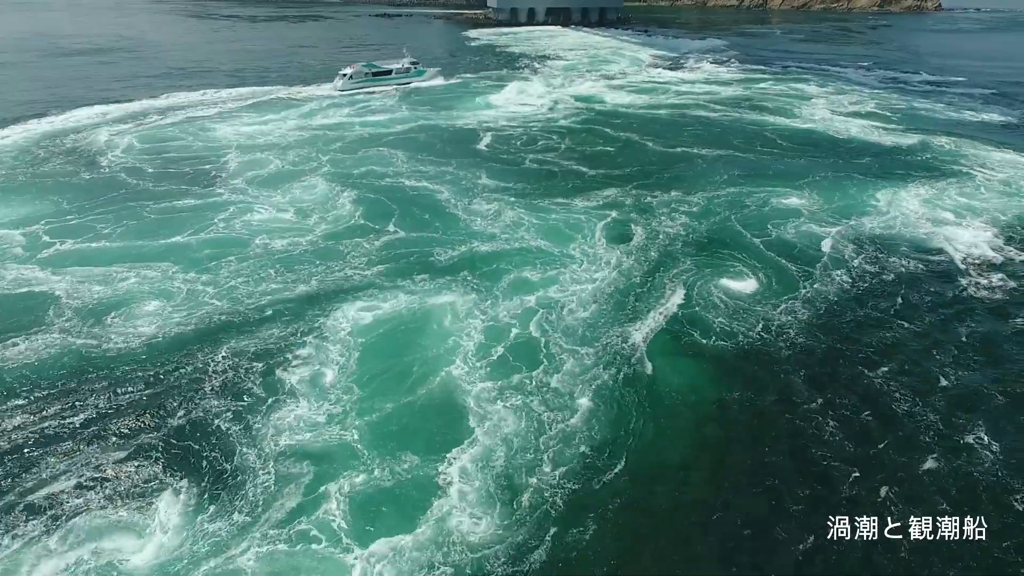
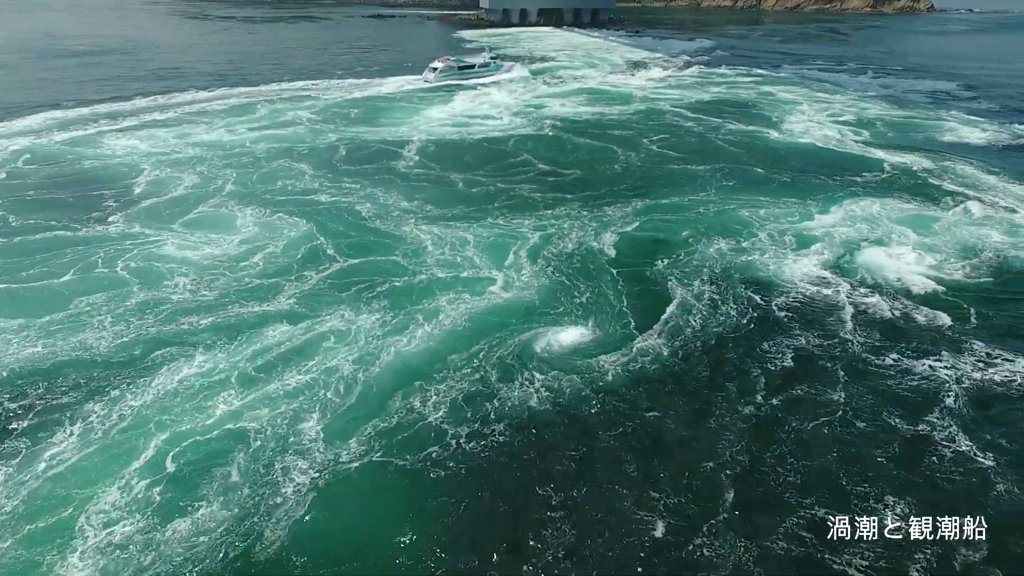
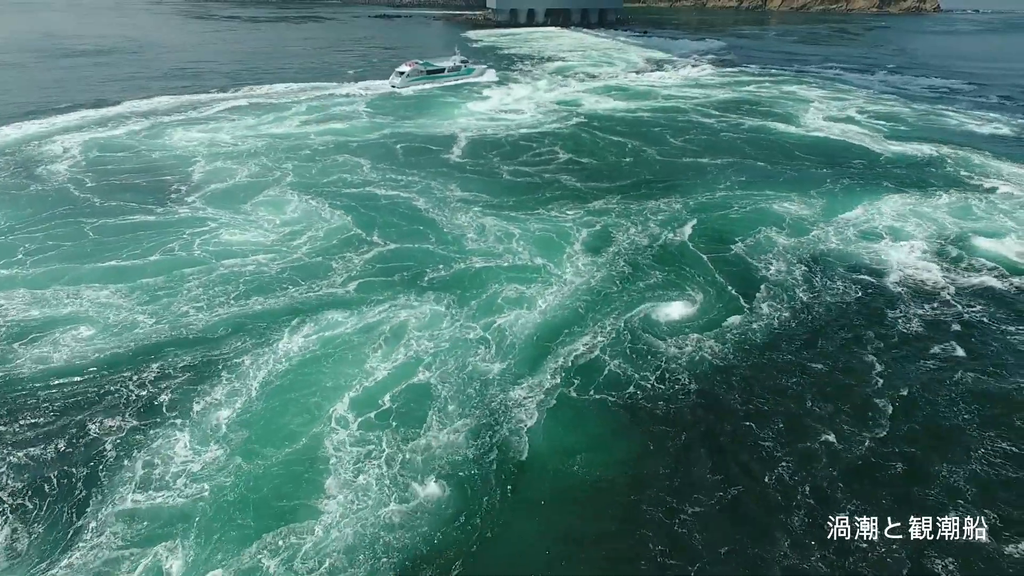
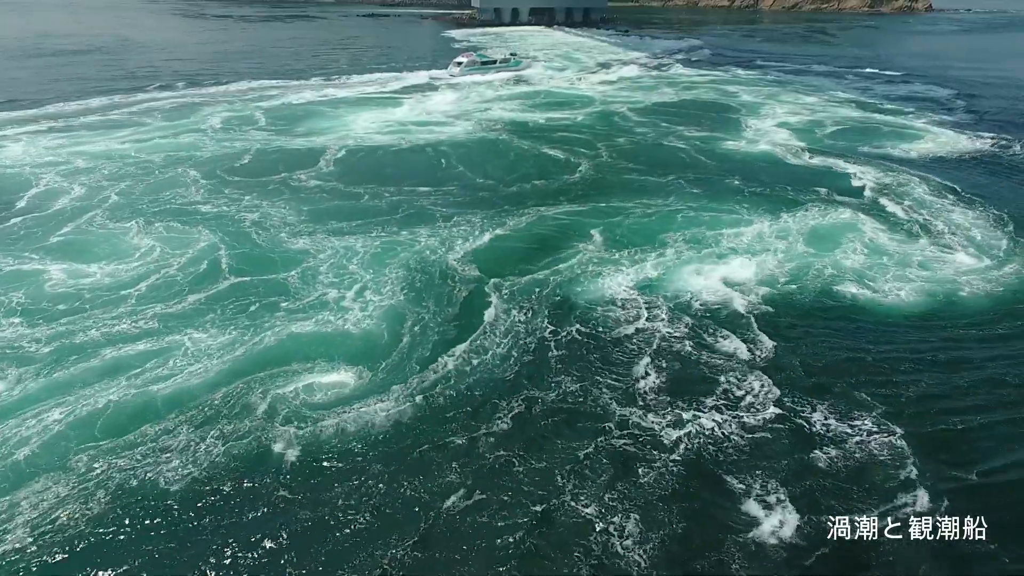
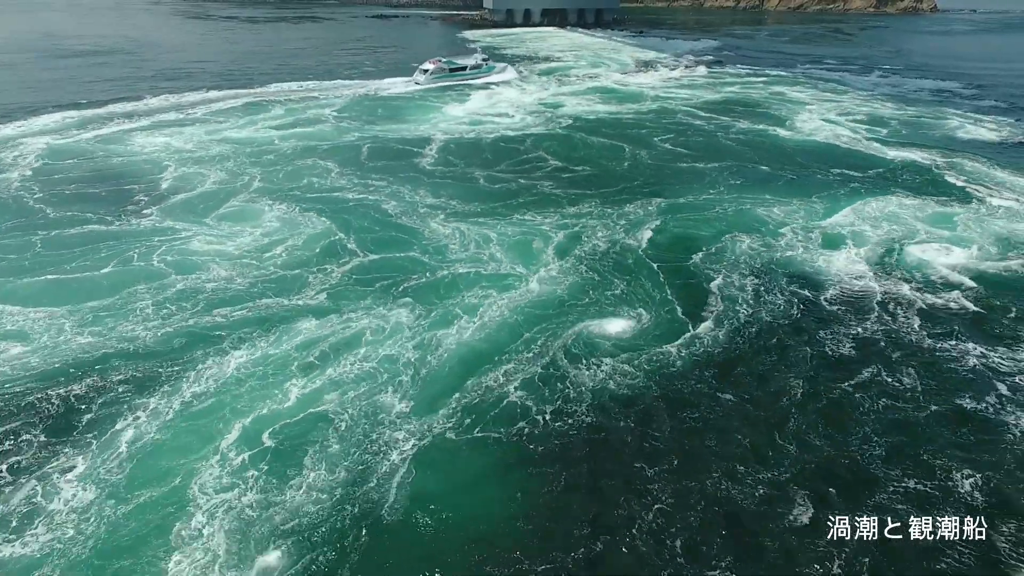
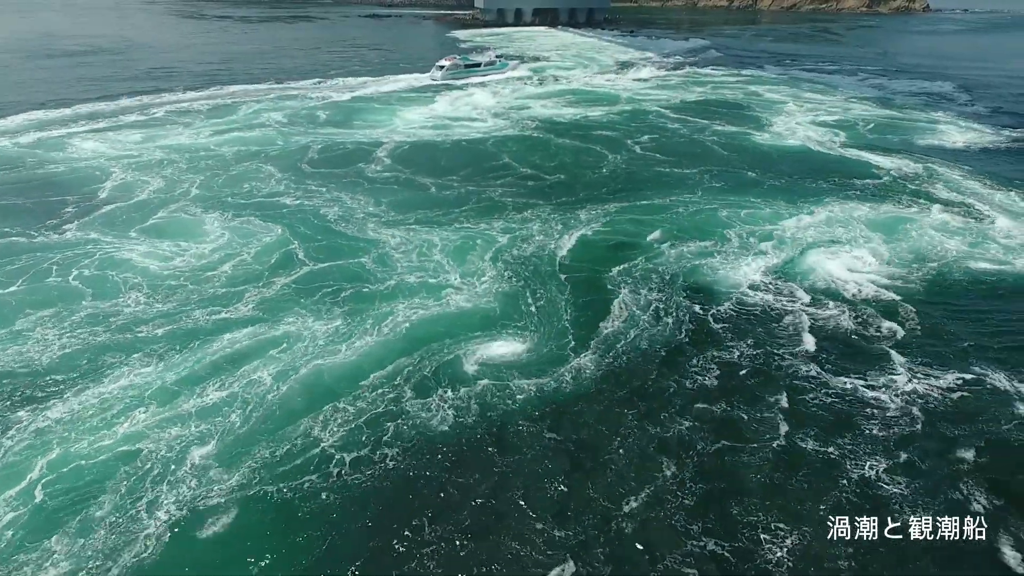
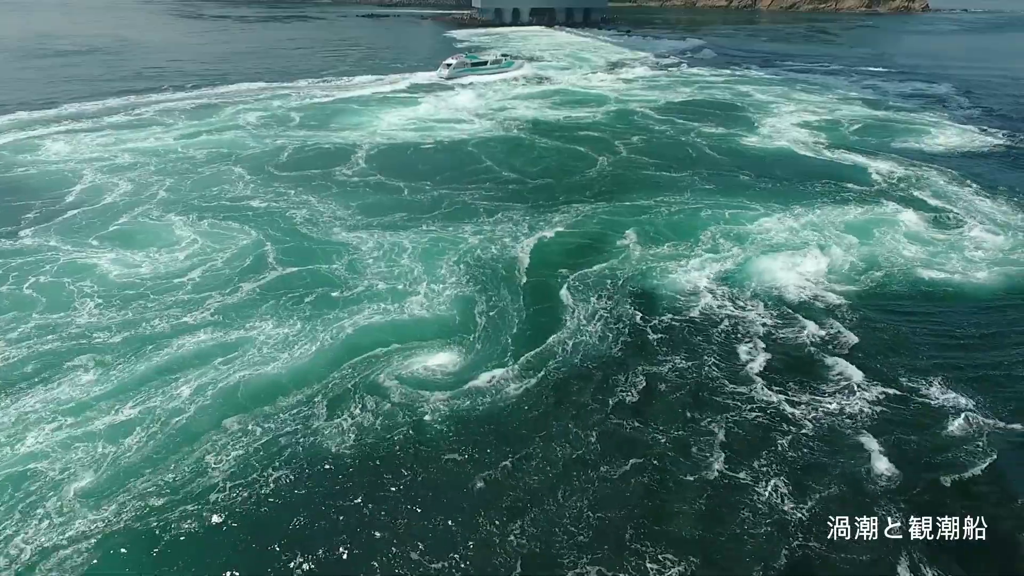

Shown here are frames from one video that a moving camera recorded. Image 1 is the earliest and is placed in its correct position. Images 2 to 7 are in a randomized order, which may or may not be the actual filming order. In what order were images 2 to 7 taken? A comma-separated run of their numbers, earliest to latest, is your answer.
3, 5, 2, 6, 7, 4
